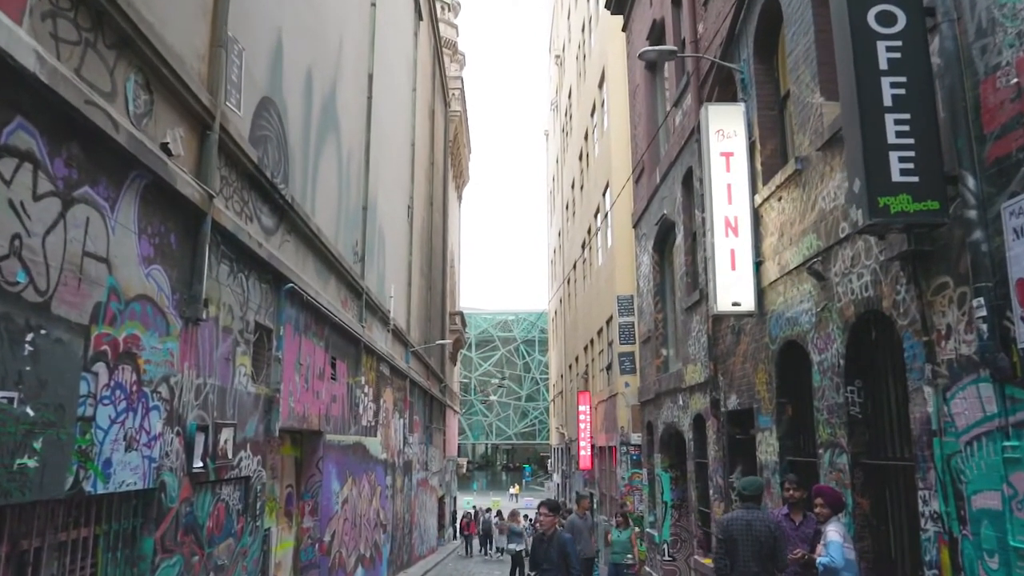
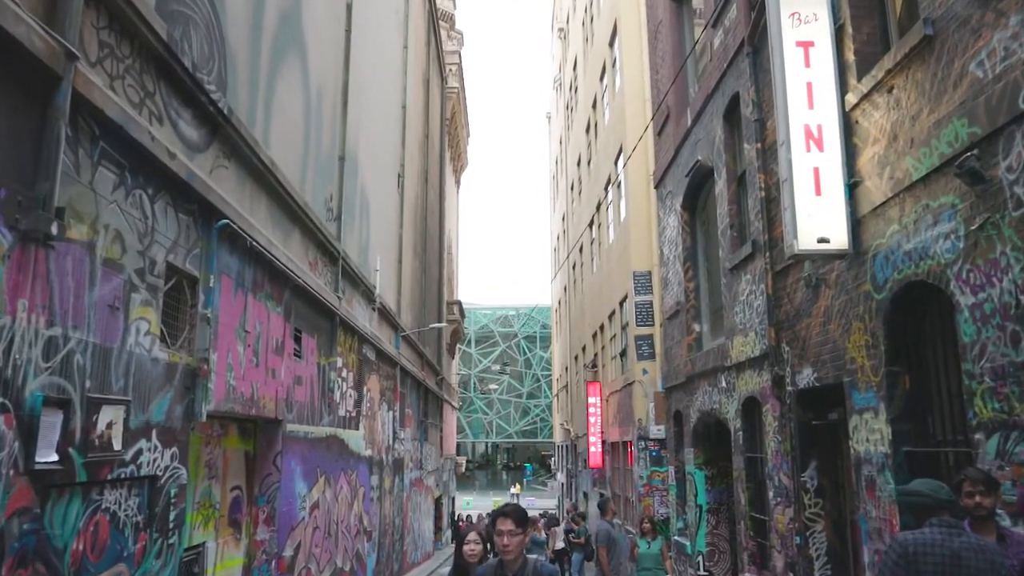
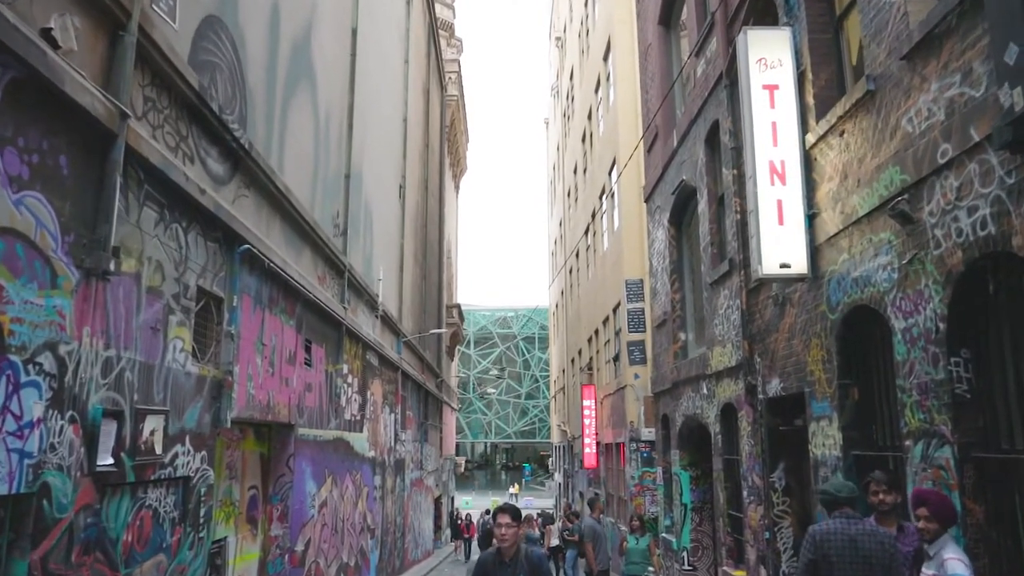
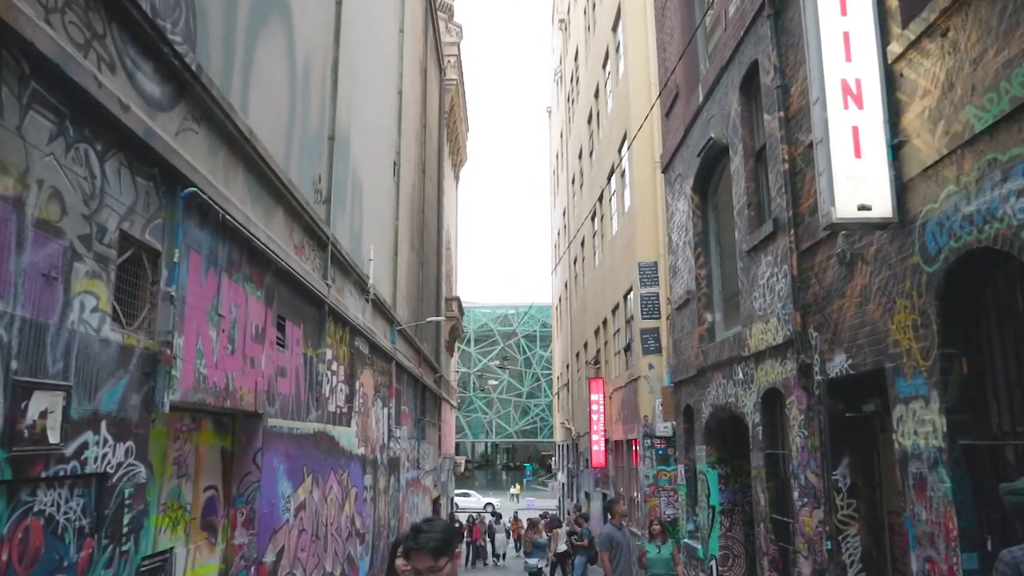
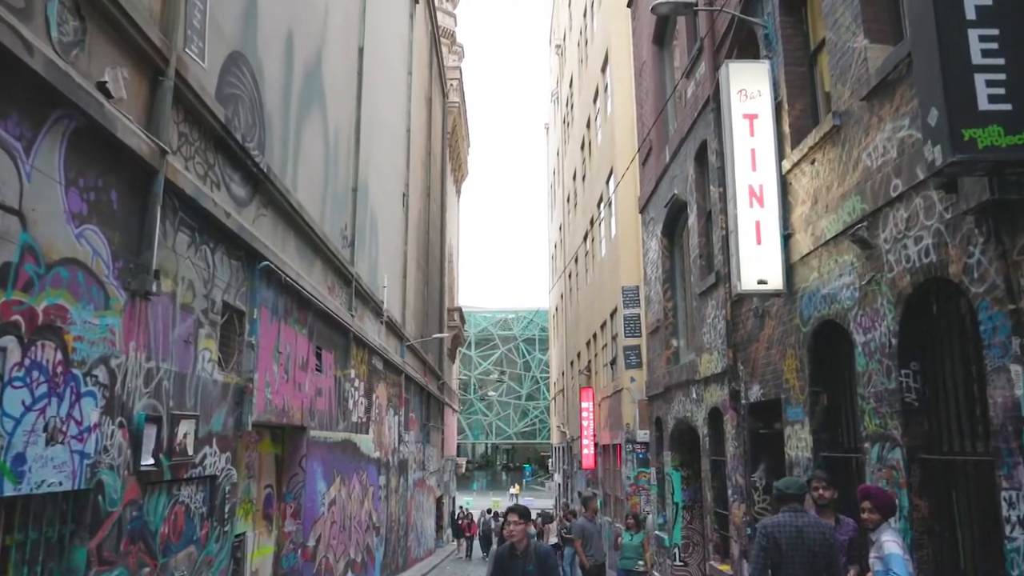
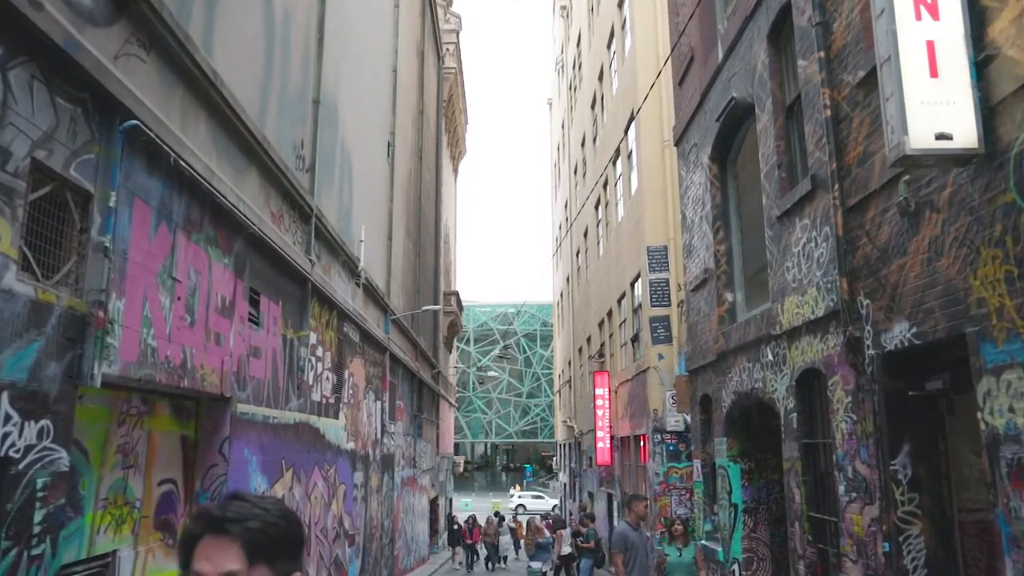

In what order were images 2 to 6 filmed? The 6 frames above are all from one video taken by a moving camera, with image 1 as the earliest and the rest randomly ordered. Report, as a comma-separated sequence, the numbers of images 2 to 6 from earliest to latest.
5, 3, 2, 4, 6
